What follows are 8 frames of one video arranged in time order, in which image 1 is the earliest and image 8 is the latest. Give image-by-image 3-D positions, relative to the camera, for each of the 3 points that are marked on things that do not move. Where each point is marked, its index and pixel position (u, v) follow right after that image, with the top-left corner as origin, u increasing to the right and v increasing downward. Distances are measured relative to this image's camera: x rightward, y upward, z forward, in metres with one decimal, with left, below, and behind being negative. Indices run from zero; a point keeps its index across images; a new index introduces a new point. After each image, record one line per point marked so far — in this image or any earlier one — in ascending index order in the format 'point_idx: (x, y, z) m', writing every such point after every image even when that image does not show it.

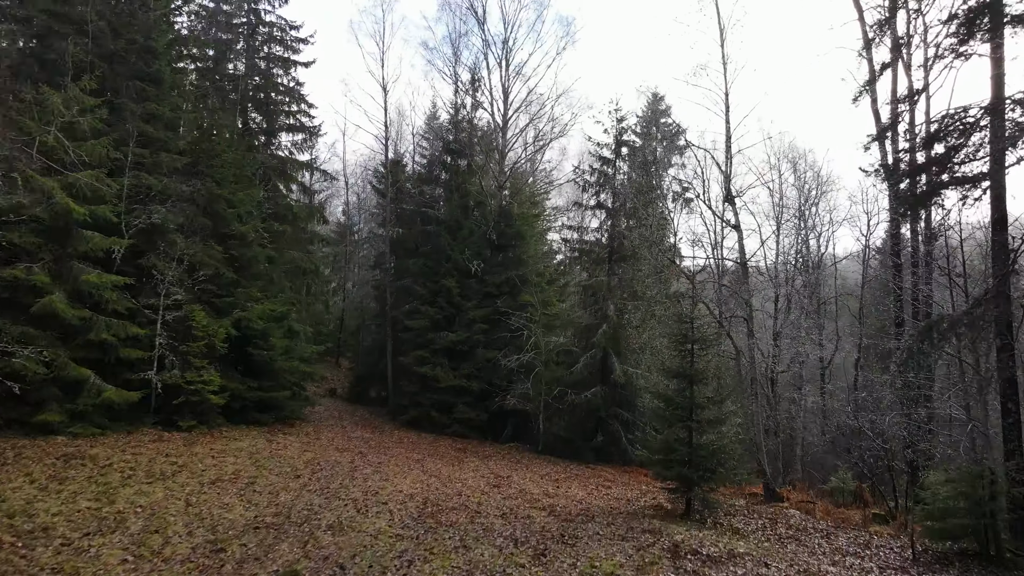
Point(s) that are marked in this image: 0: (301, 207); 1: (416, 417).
0: (-5.1, +1.9, +17.5) m
1: (-2.5, -3.4, +19.3) m
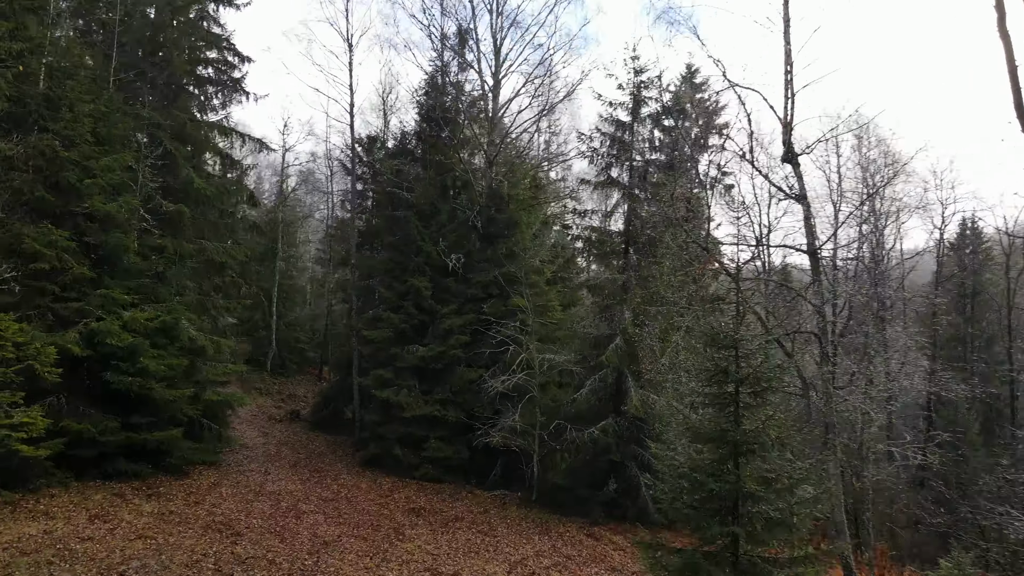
0: (-5.4, +1.9, +13.4) m
1: (-2.8, -3.4, +15.1) m
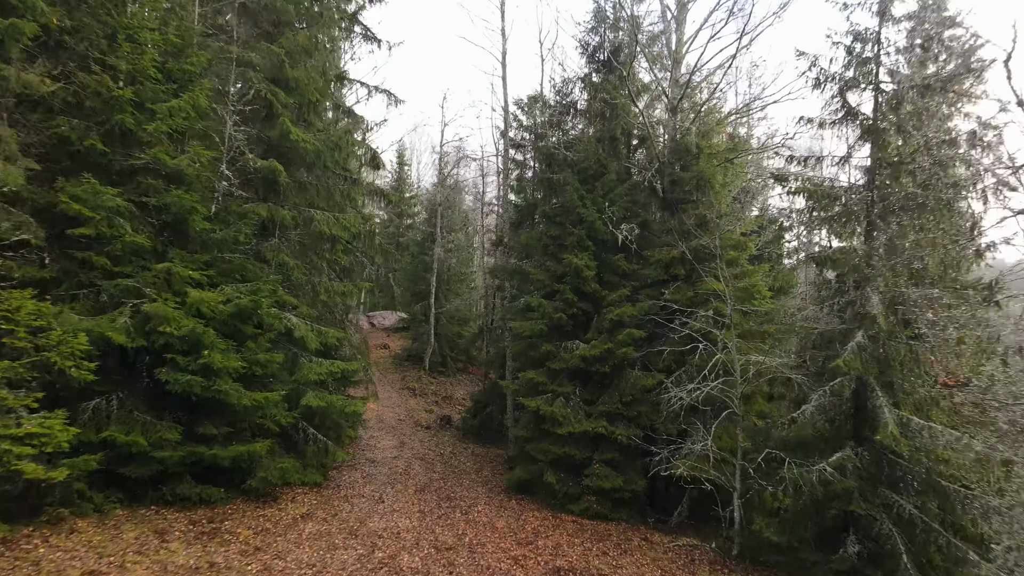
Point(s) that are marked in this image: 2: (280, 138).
0: (-2.7, +2.2, +11.0) m
1: (+0.2, -3.1, +11.9) m
2: (-3.2, +2.1, +10.2) m
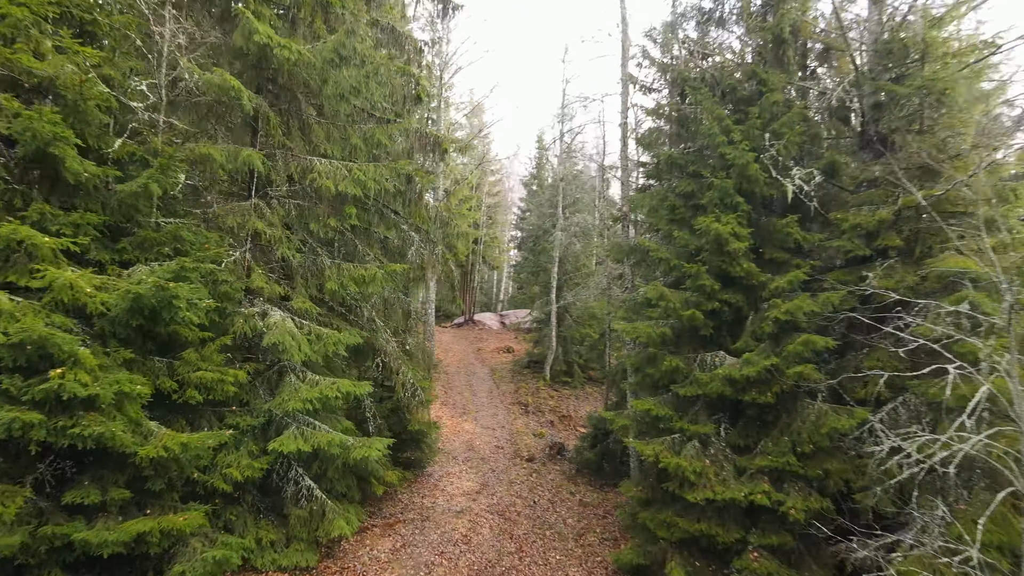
0: (-1.8, +2.4, +7.6) m
1: (+1.4, -2.9, +7.8) m
2: (-2.4, +2.2, +6.8) m
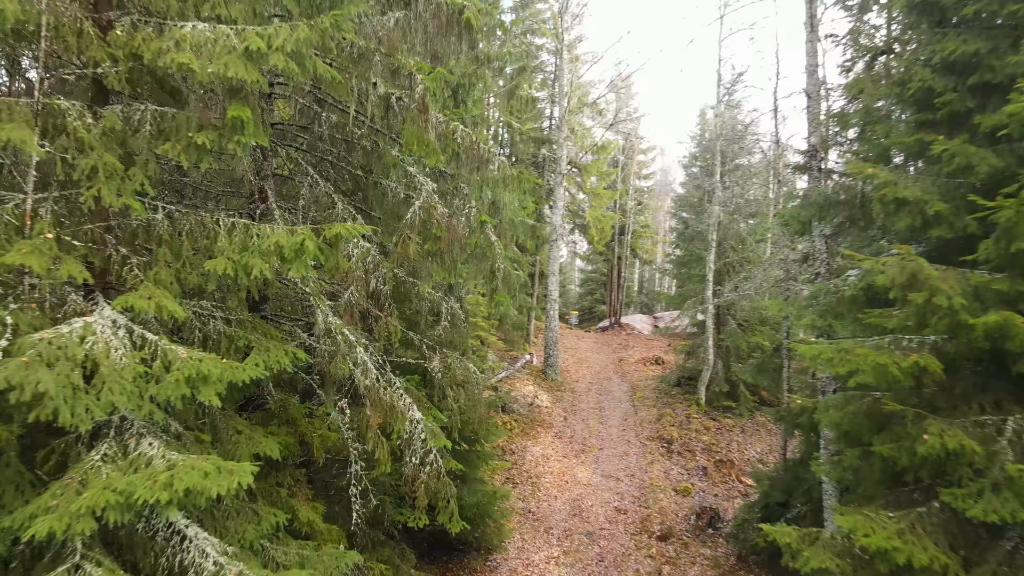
0: (-1.5, +2.5, +4.0) m
1: (+1.7, -2.8, +3.4) m
2: (-2.3, +2.3, +3.4) m
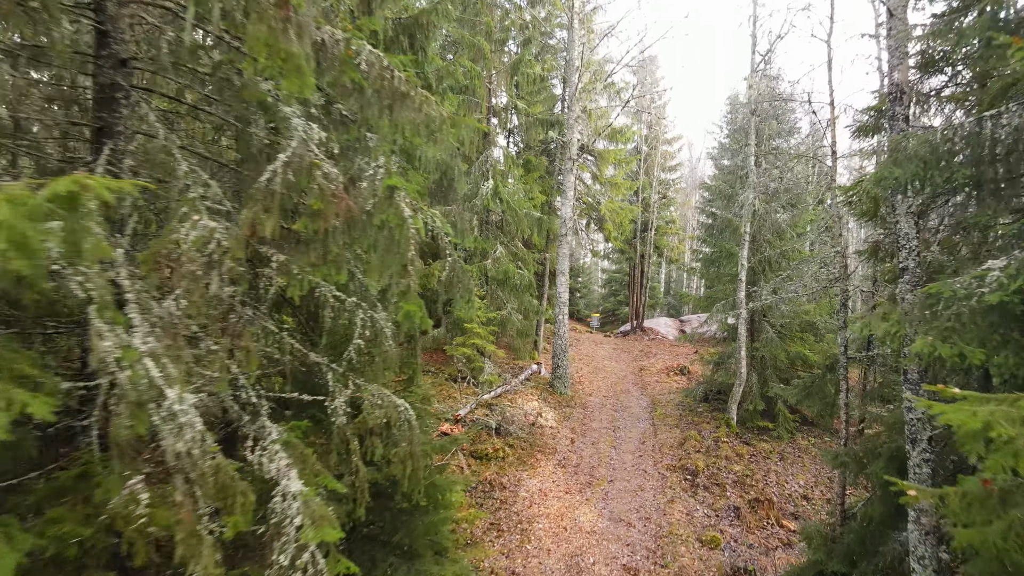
0: (-1.9, +2.5, +2.2) m
1: (+1.3, -2.8, +1.5) m
2: (-2.7, +2.3, +1.7) m
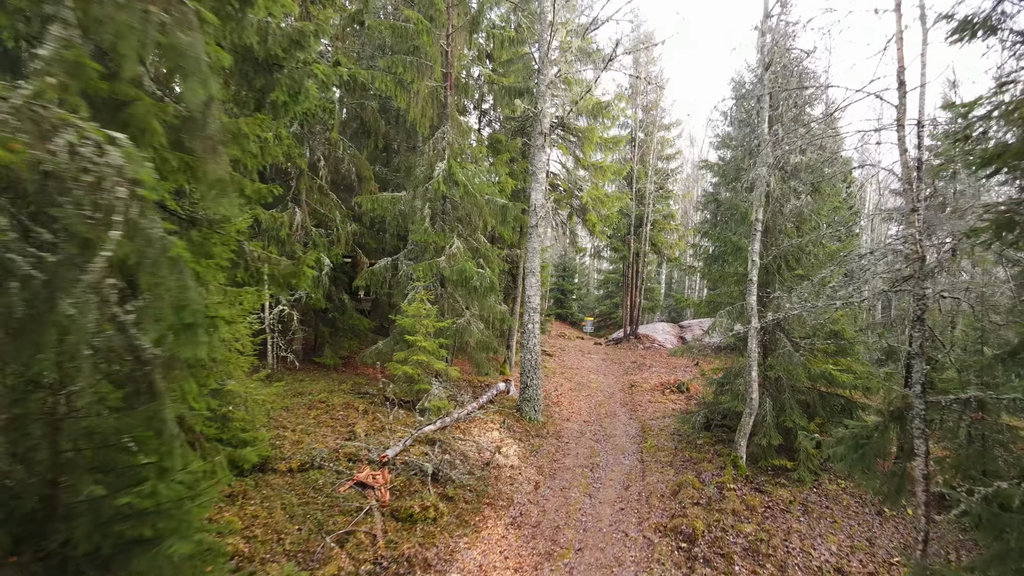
0: (-2.5, +2.4, -0.3) m
1: (+0.6, -2.8, -0.9) m
2: (-3.4, +2.3, -0.8) m
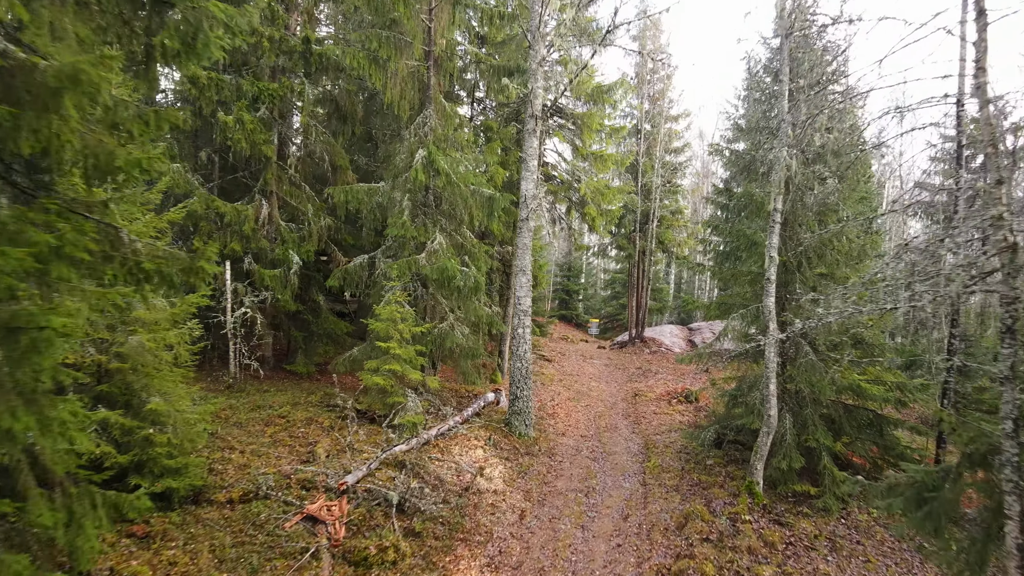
0: (-2.9, +2.4, -1.4) m
1: (+0.2, -2.8, -2.1) m
2: (-3.7, +2.3, -1.9) m
